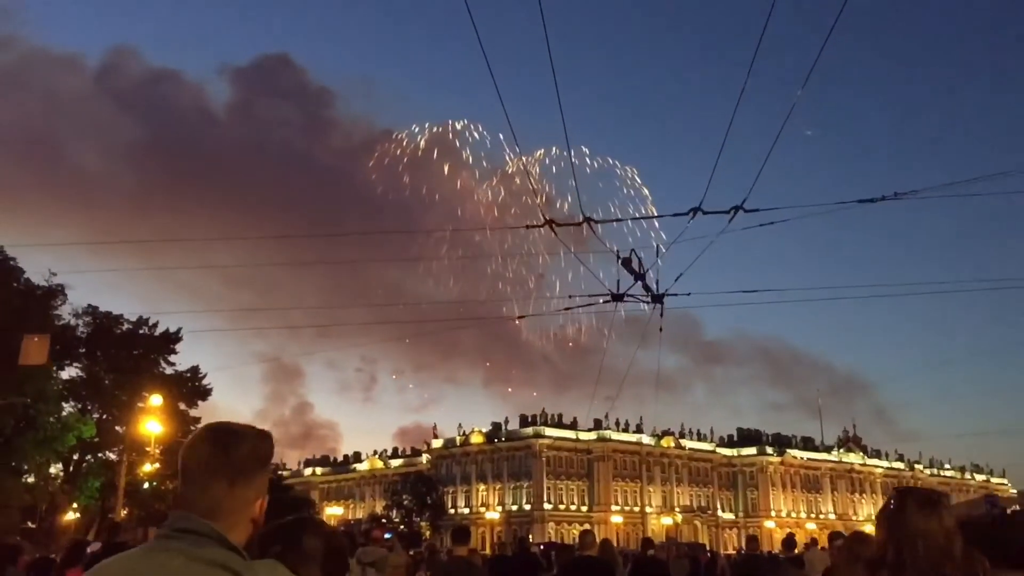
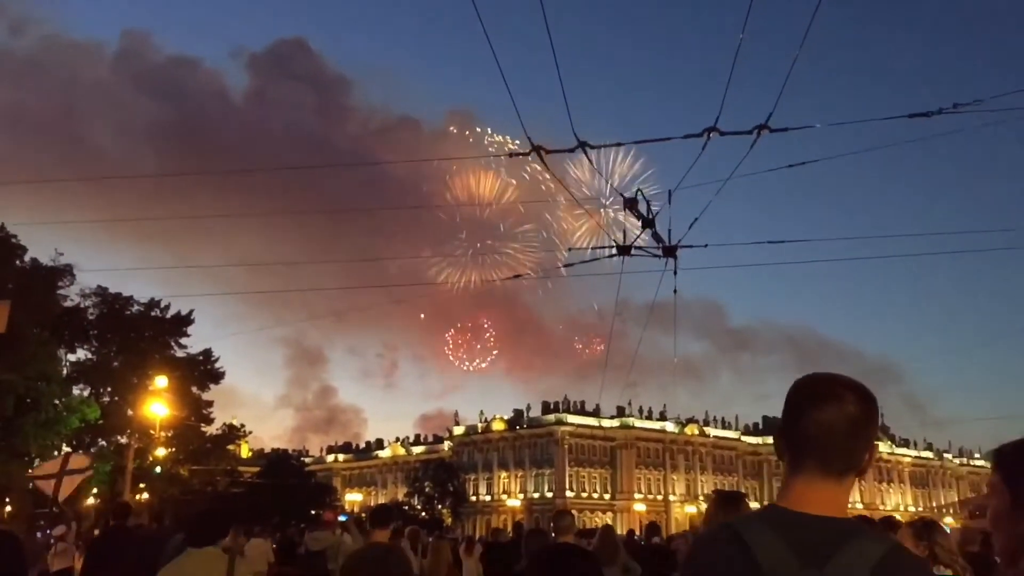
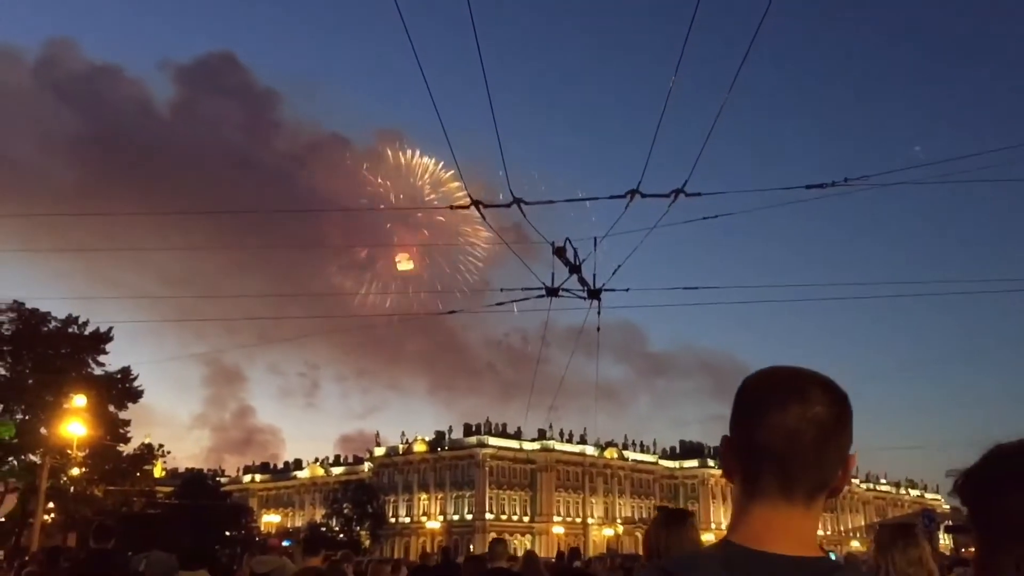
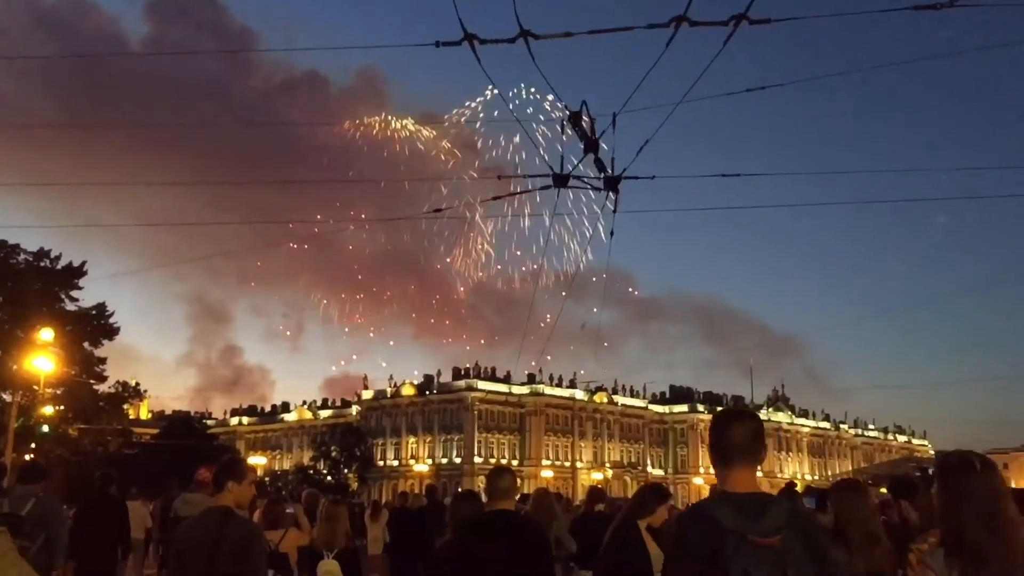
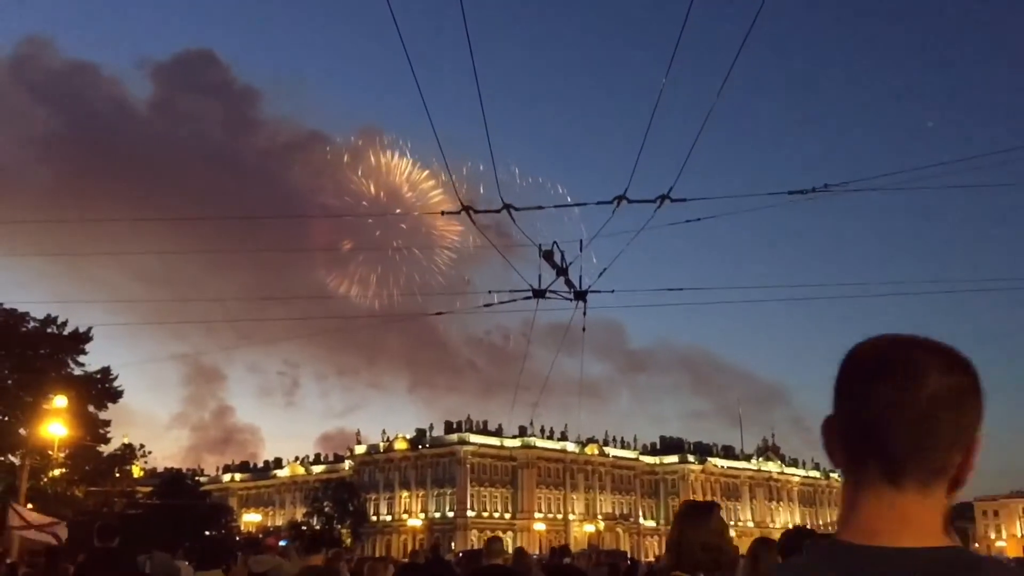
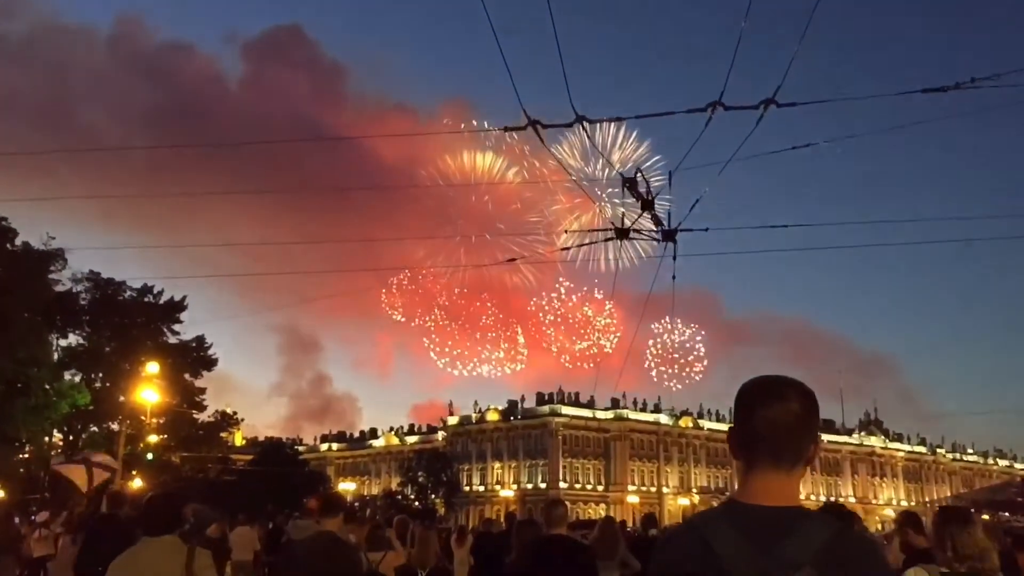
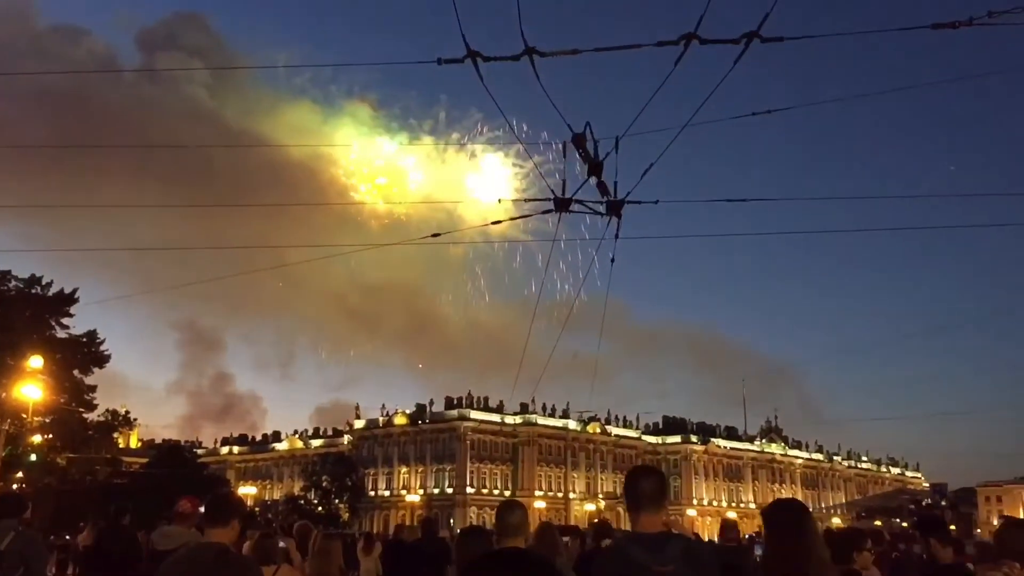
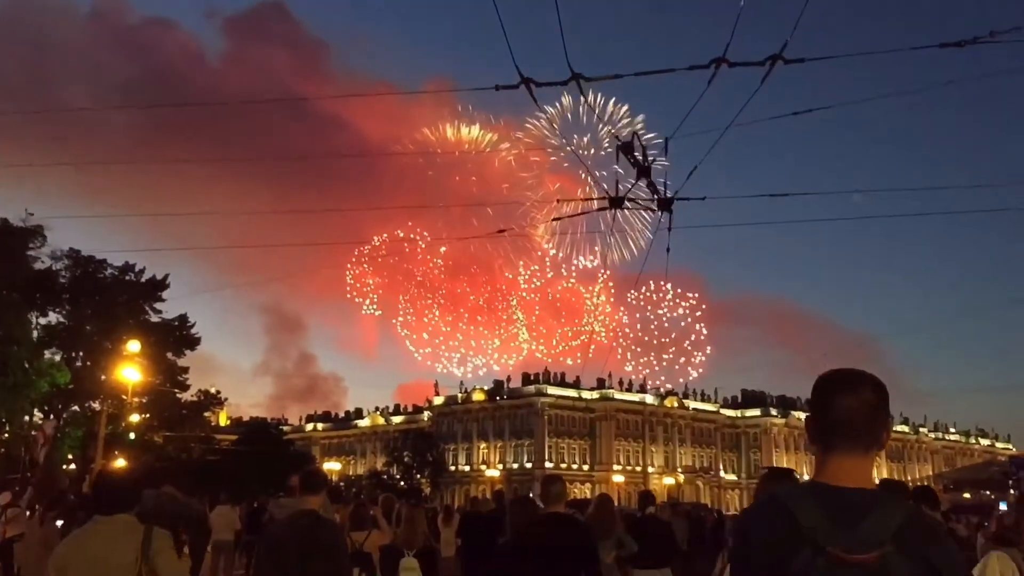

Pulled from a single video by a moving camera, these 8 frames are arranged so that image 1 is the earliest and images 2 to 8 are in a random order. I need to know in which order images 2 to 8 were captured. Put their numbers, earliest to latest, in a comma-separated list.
5, 3, 2, 6, 8, 4, 7
